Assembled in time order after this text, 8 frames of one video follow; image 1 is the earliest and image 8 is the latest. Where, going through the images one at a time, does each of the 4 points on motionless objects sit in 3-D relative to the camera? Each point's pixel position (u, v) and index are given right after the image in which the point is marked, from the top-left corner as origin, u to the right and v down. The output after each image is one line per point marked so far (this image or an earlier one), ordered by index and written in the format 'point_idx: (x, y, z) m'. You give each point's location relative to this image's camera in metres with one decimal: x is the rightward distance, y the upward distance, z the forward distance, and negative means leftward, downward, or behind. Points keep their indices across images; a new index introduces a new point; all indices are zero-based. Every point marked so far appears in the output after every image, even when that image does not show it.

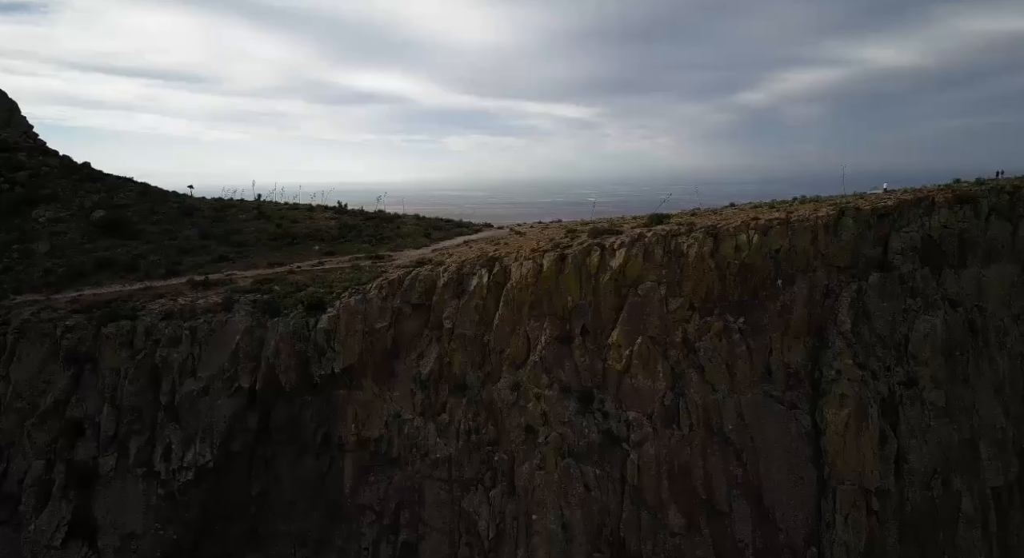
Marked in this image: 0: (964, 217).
0: (+12.7, +1.7, +16.2) m
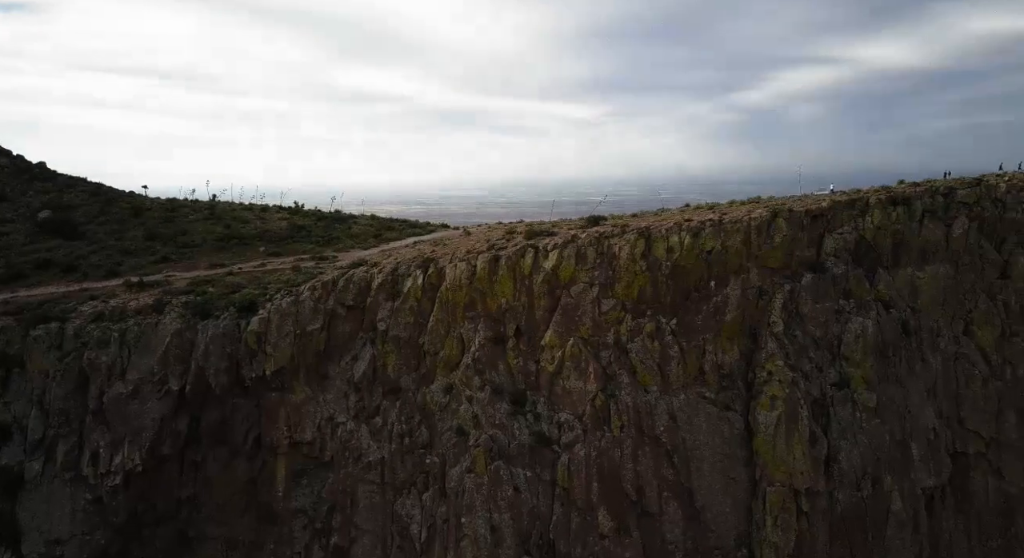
0: (+10.9, +1.7, +16.3) m
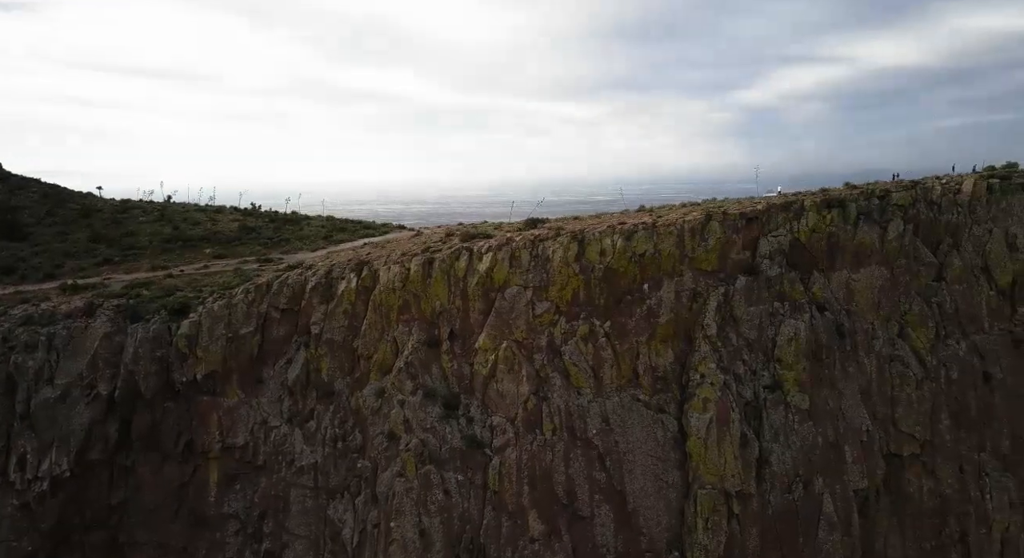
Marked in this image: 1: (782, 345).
0: (+9.1, +1.6, +16.3) m
1: (+7.3, -1.8, +15.6) m
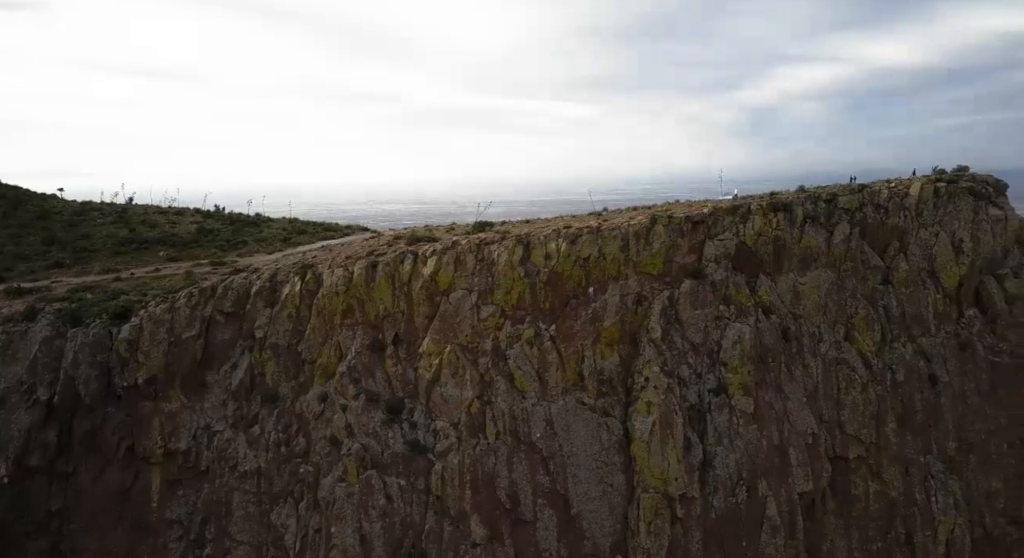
0: (+7.5, +1.5, +16.3) m
1: (+5.8, -1.9, +15.6) m
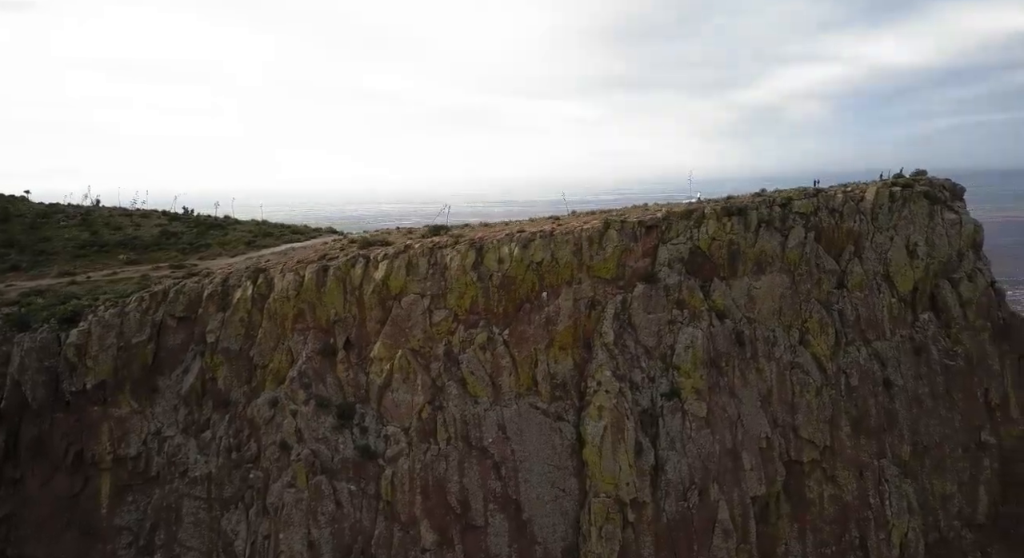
0: (+6.3, +1.4, +16.4) m
1: (+4.6, -2.0, +15.6) m
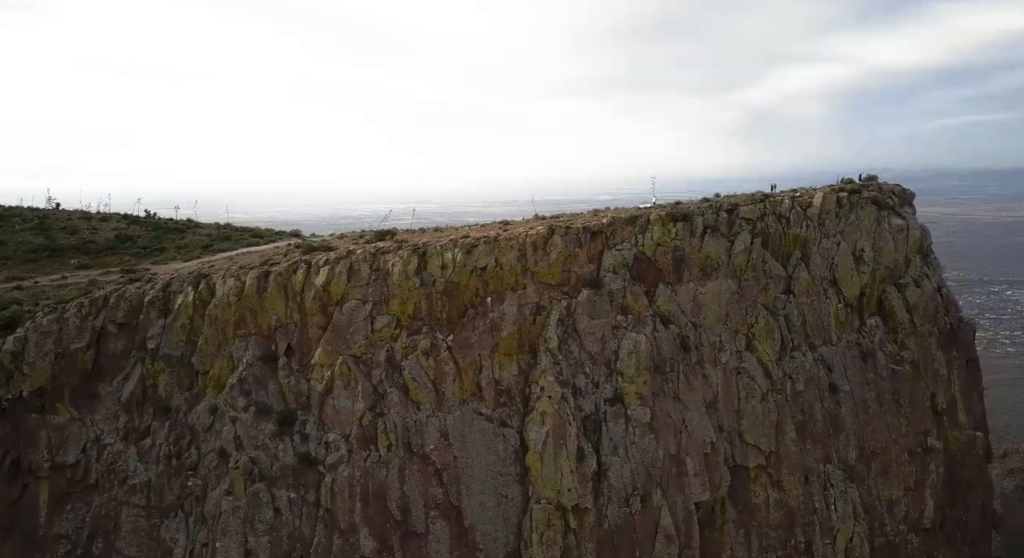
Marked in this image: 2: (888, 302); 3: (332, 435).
0: (+4.7, +1.3, +16.4) m
1: (+3.0, -2.1, +15.6) m
2: (+11.4, -0.7, +17.4) m
3: (-4.7, -4.1, +15.0) m
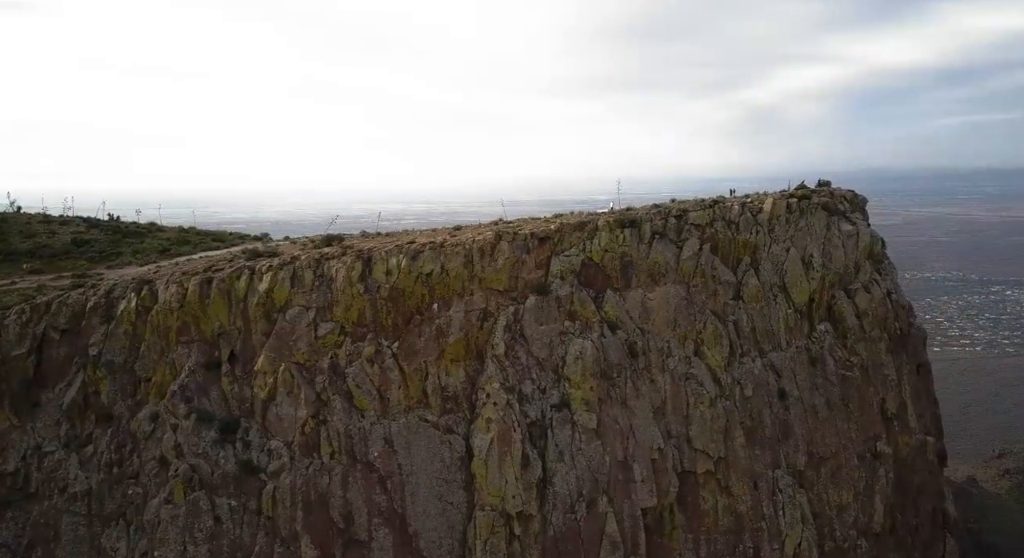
0: (+3.2, +1.1, +16.4) m
1: (+1.6, -2.3, +15.6) m
2: (+9.9, -0.9, +17.4) m
3: (-6.2, -4.3, +14.9) m
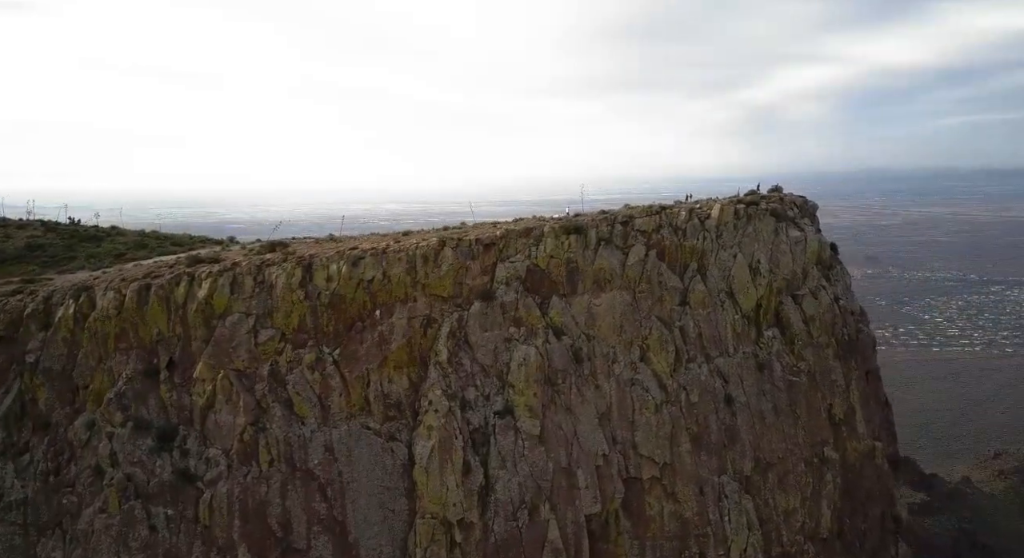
0: (+1.7, +0.9, +16.4) m
1: (0.0, -2.5, +15.6) m
2: (+8.3, -1.0, +17.5) m
3: (-7.7, -4.4, +14.8) m
